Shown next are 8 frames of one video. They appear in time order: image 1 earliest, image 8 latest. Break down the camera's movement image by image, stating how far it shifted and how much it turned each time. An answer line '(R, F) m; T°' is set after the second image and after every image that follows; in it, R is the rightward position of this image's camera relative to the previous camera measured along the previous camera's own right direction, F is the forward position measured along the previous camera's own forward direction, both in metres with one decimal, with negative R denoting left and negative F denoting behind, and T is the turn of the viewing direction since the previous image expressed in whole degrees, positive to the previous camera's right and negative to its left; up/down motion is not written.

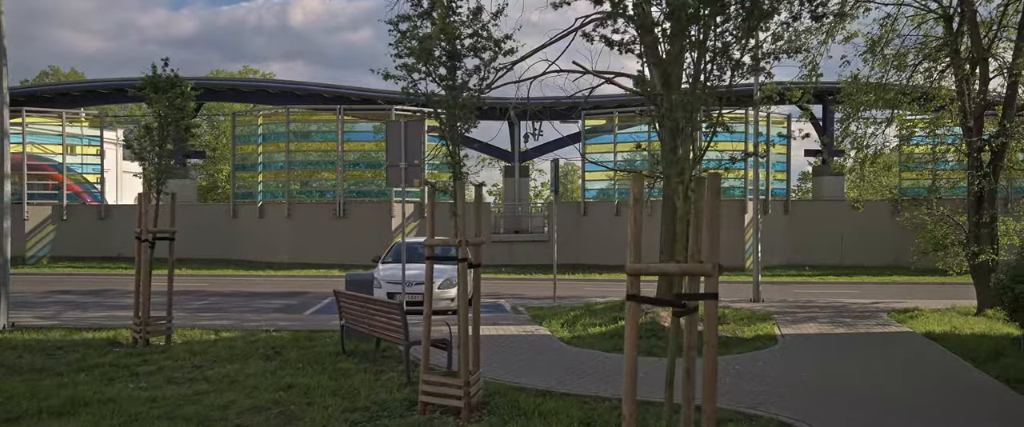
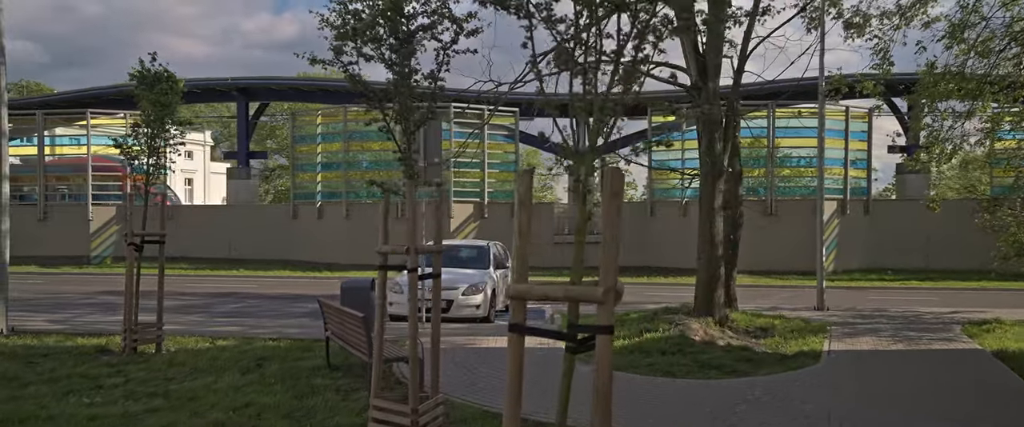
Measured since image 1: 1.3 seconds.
(+0.9, +0.9) m; -6°
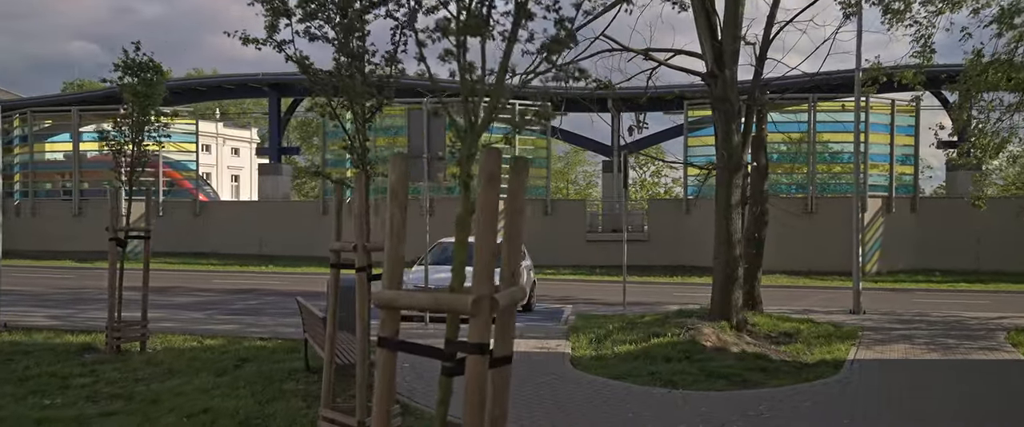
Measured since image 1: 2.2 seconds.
(+0.6, +0.5) m; -3°
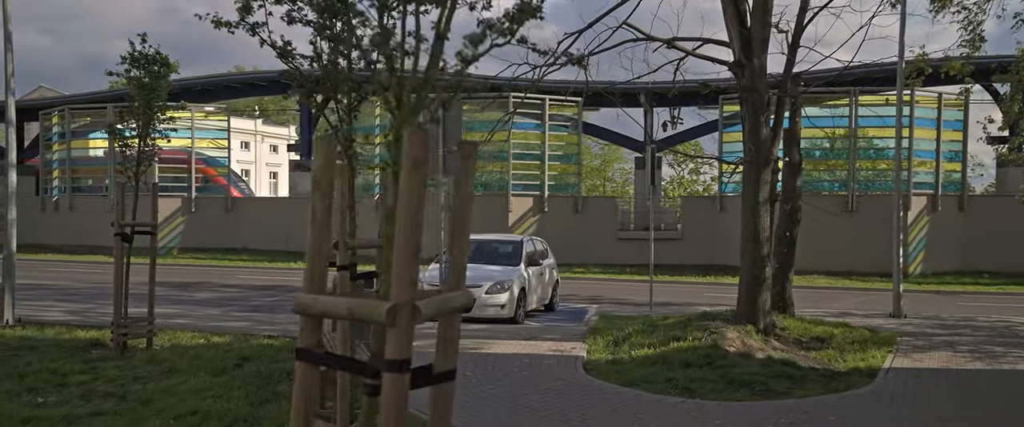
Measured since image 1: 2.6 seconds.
(+0.3, +0.4) m; -3°
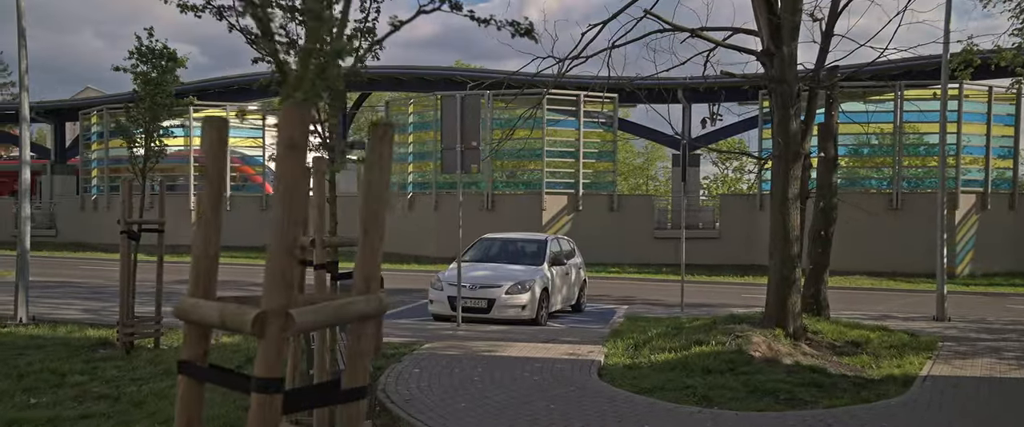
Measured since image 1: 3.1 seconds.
(+0.3, +0.4) m; -3°
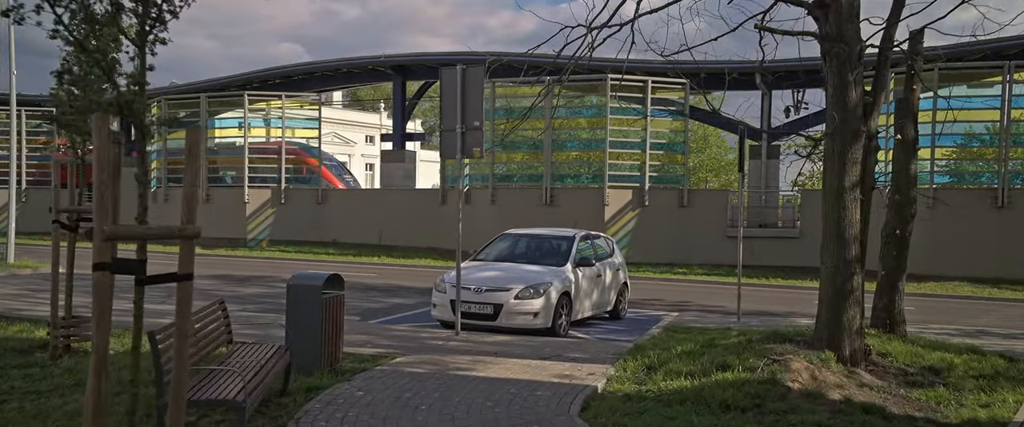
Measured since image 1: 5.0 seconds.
(+0.9, +1.5) m; -6°
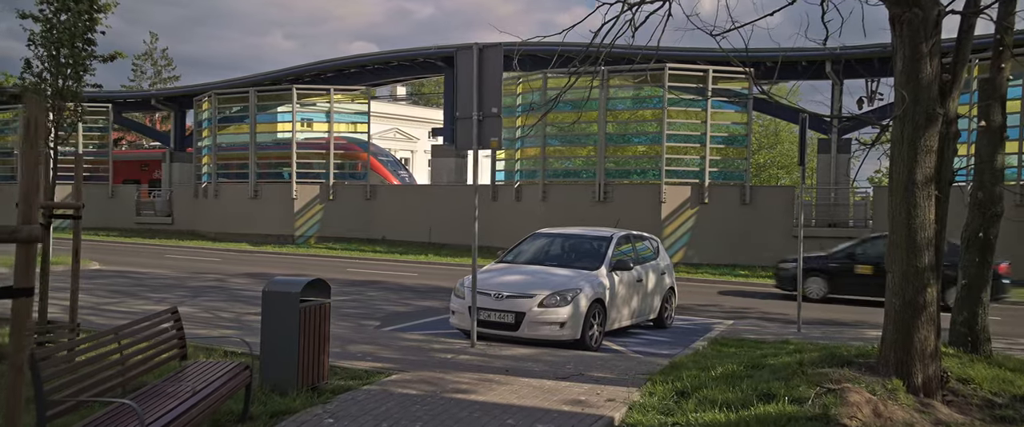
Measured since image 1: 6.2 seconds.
(+0.4, +1.0) m; -5°
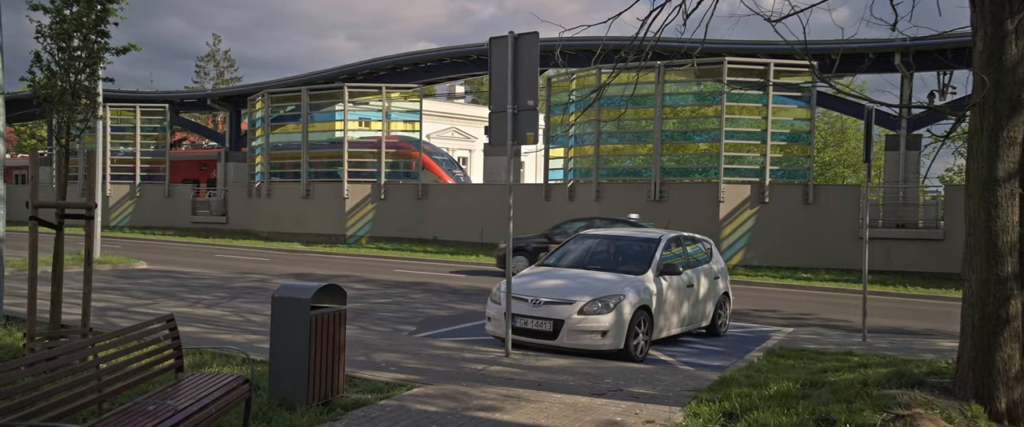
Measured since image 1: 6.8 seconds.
(+0.2, +0.5) m; -4°
